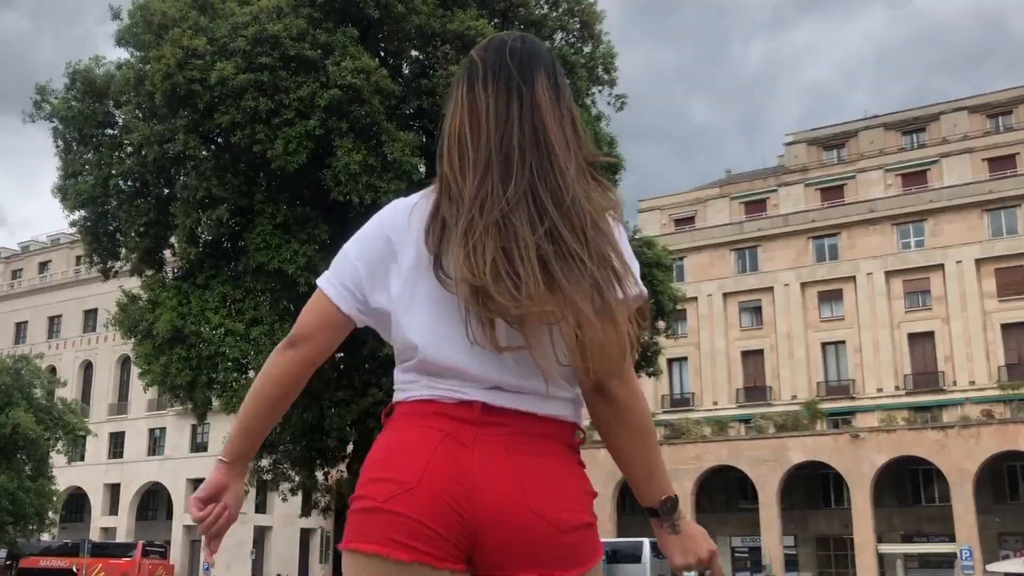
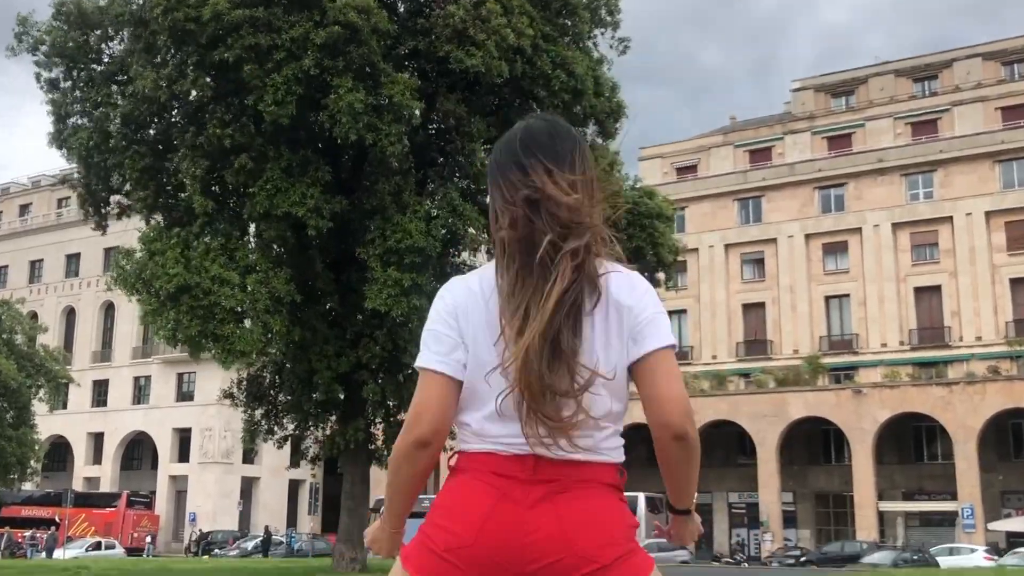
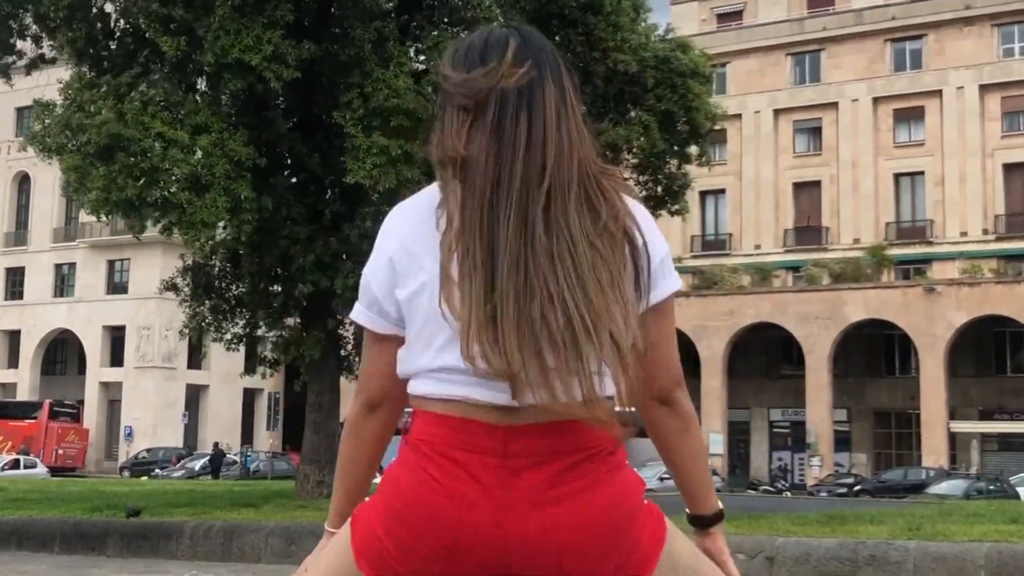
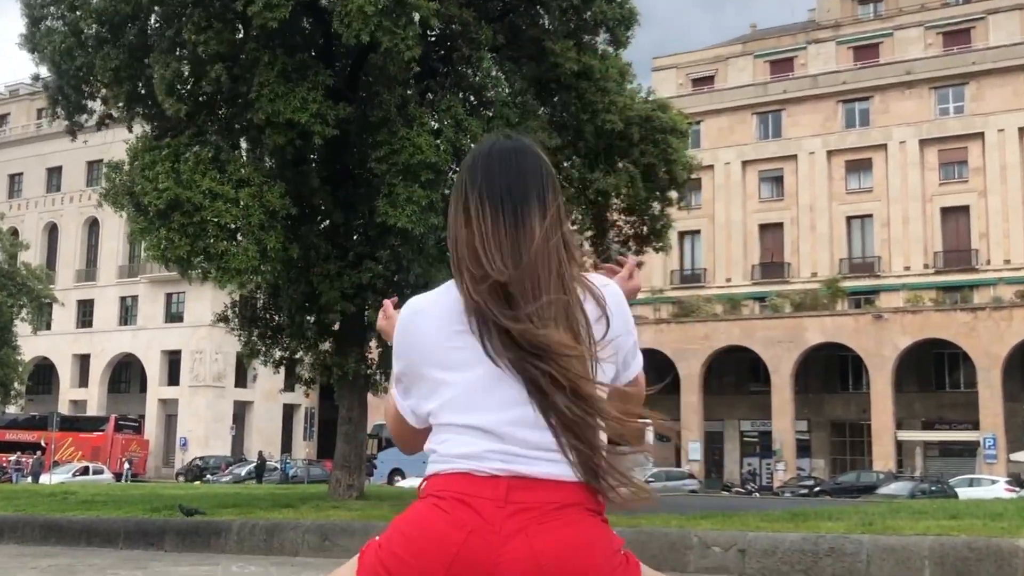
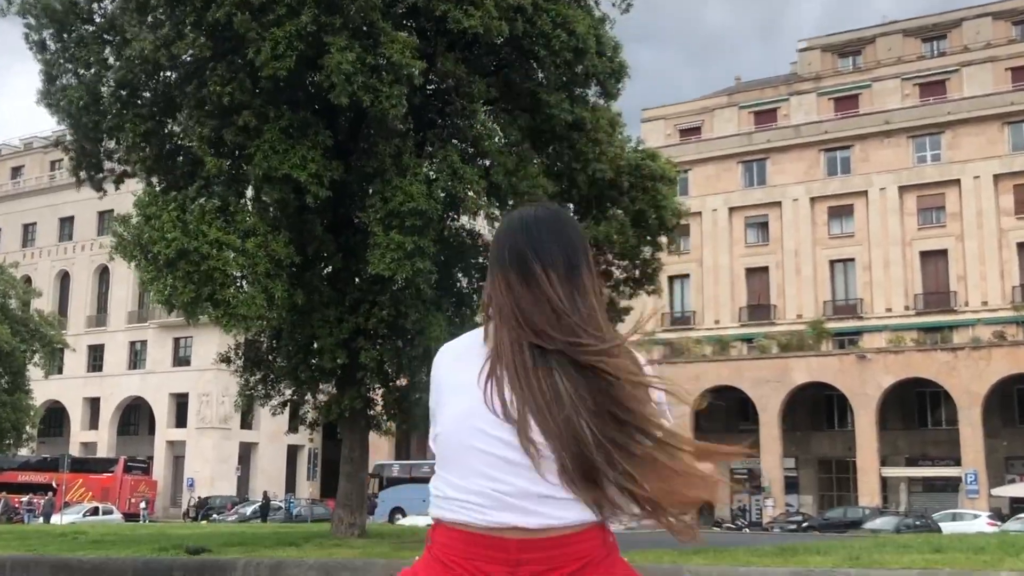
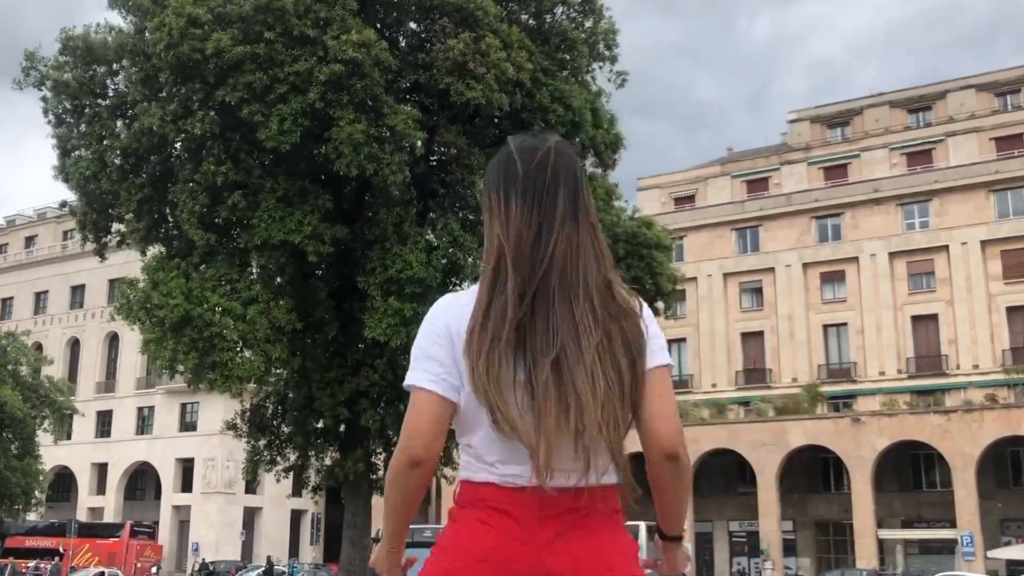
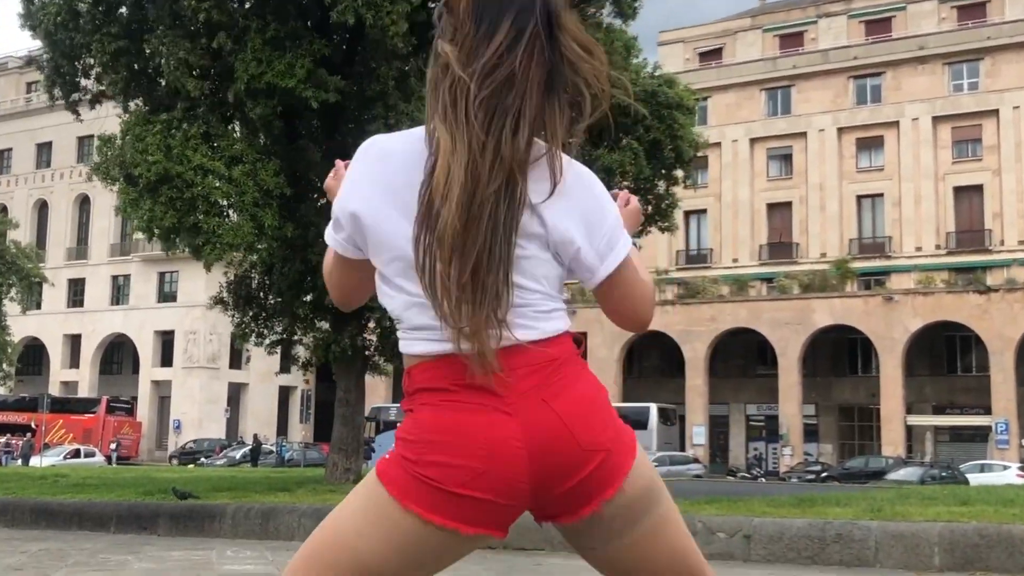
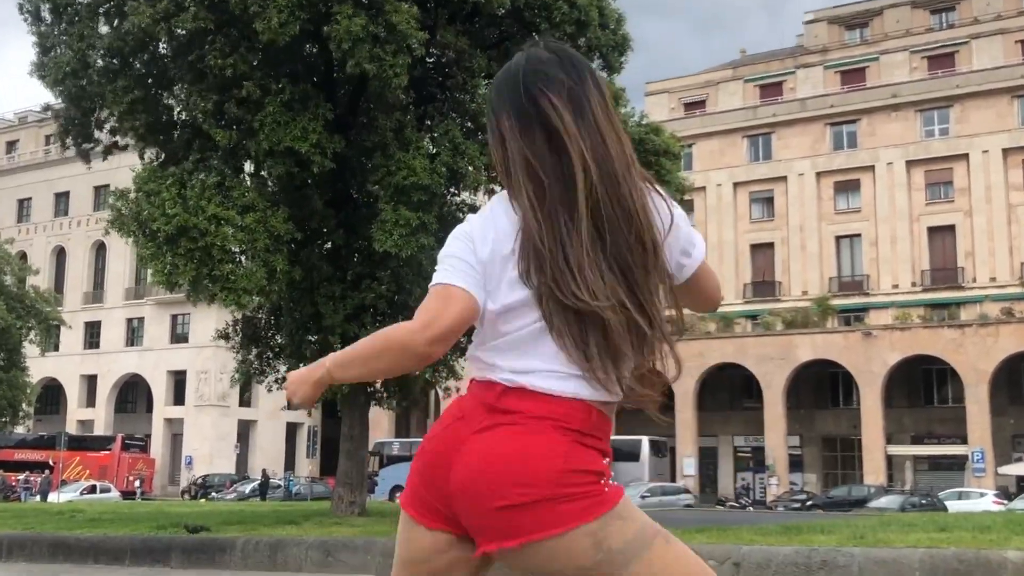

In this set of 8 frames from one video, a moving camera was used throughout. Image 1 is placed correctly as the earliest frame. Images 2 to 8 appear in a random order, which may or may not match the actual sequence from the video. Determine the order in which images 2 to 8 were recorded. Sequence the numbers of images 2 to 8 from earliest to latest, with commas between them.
6, 2, 5, 8, 4, 7, 3
